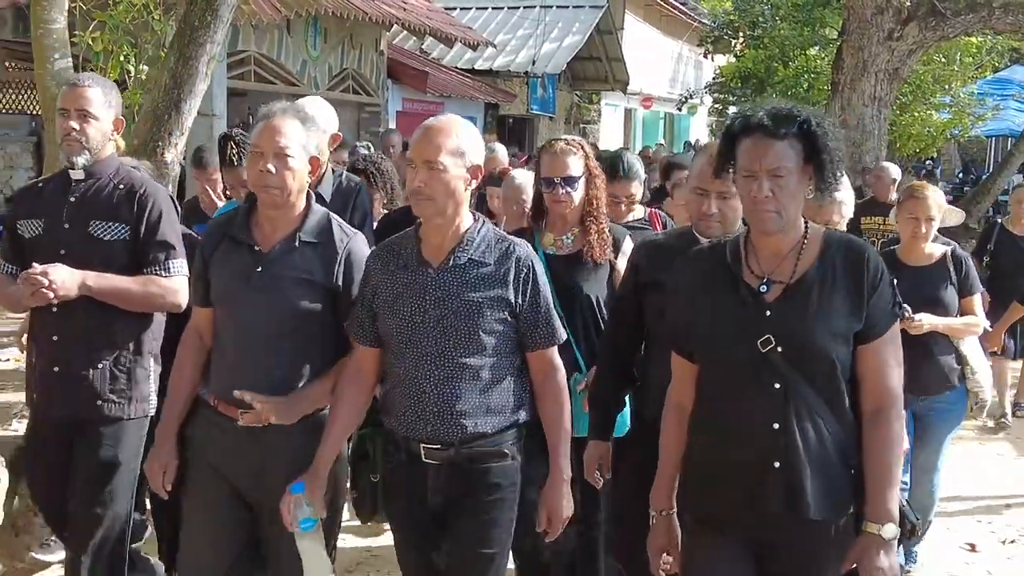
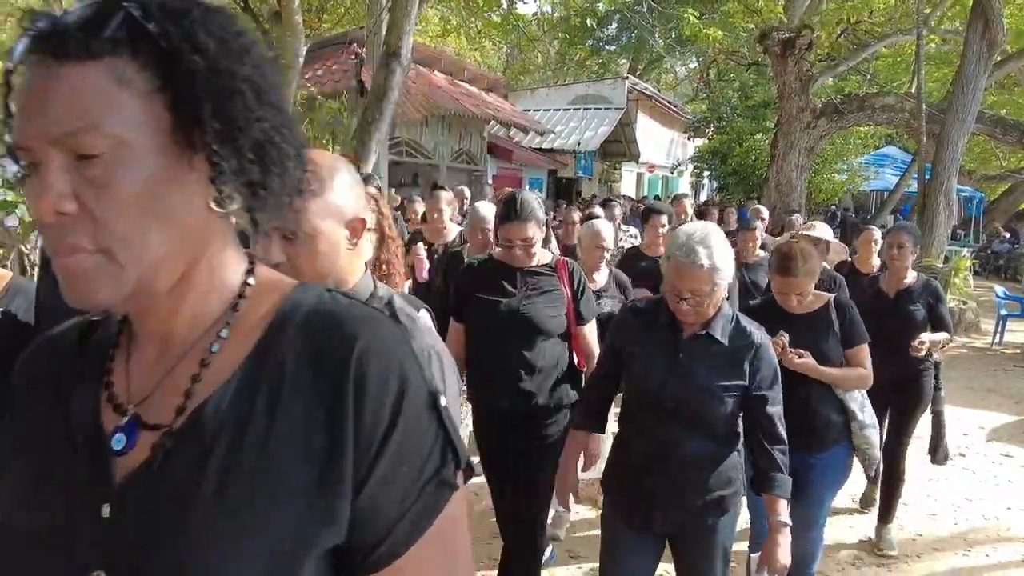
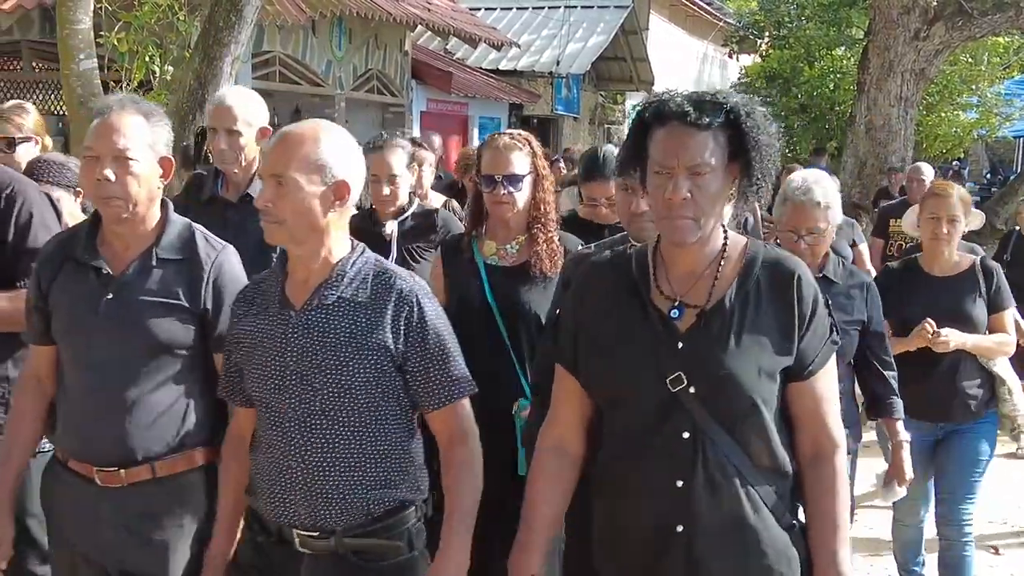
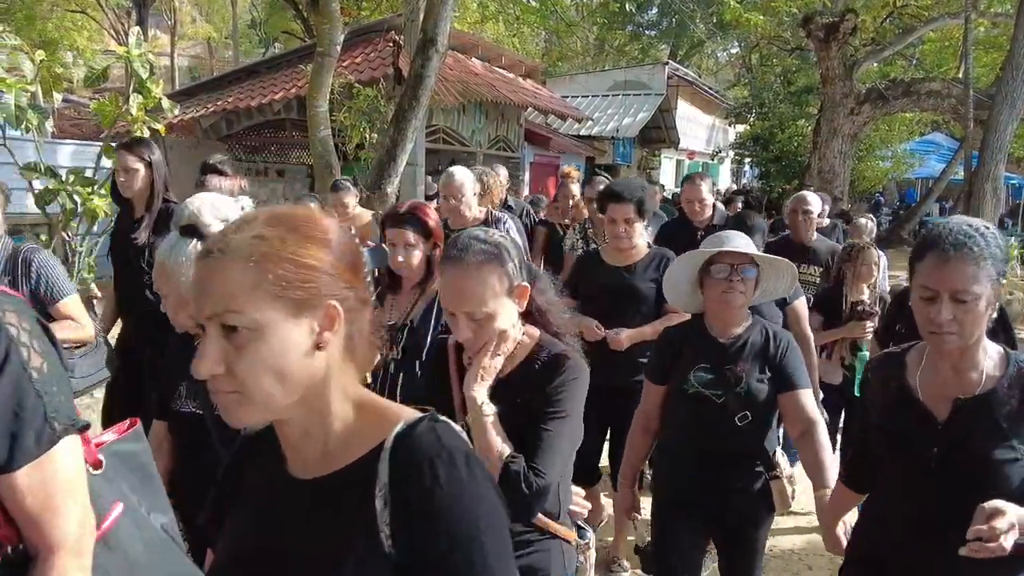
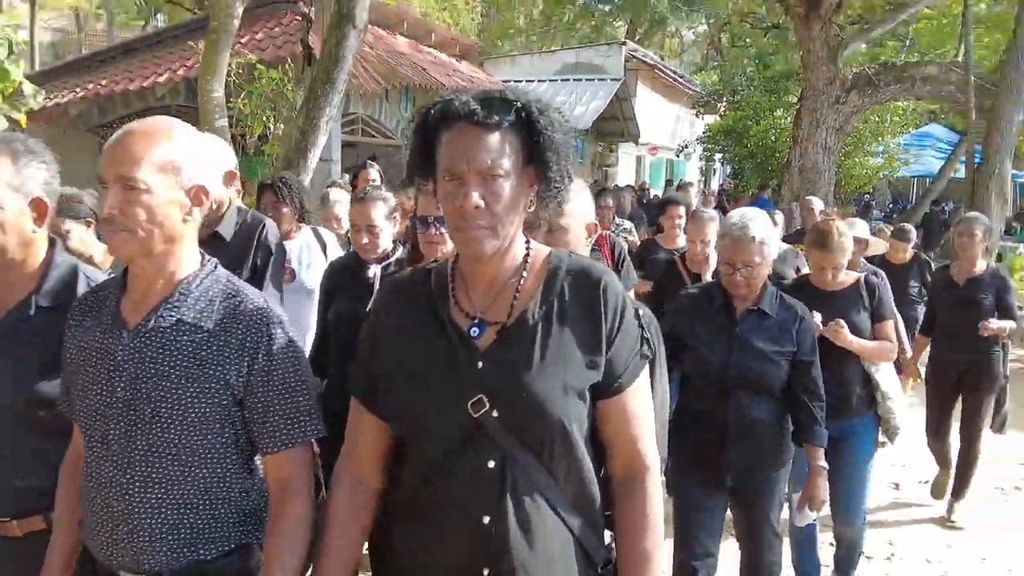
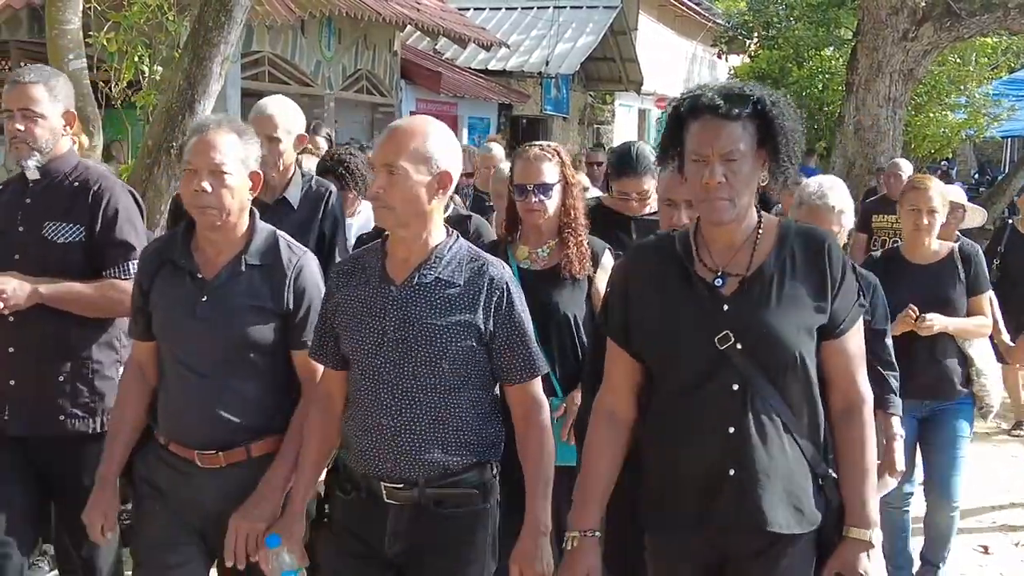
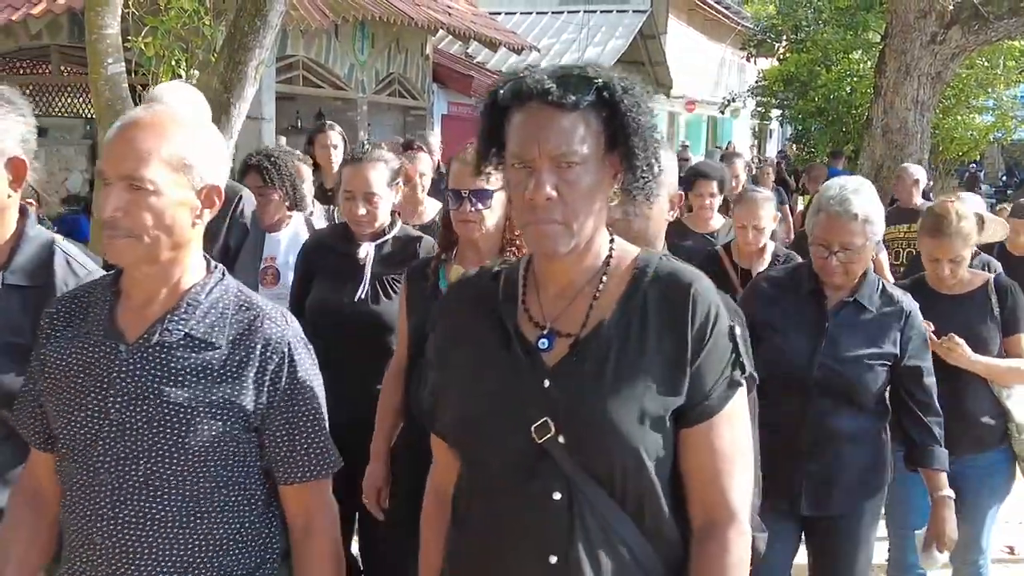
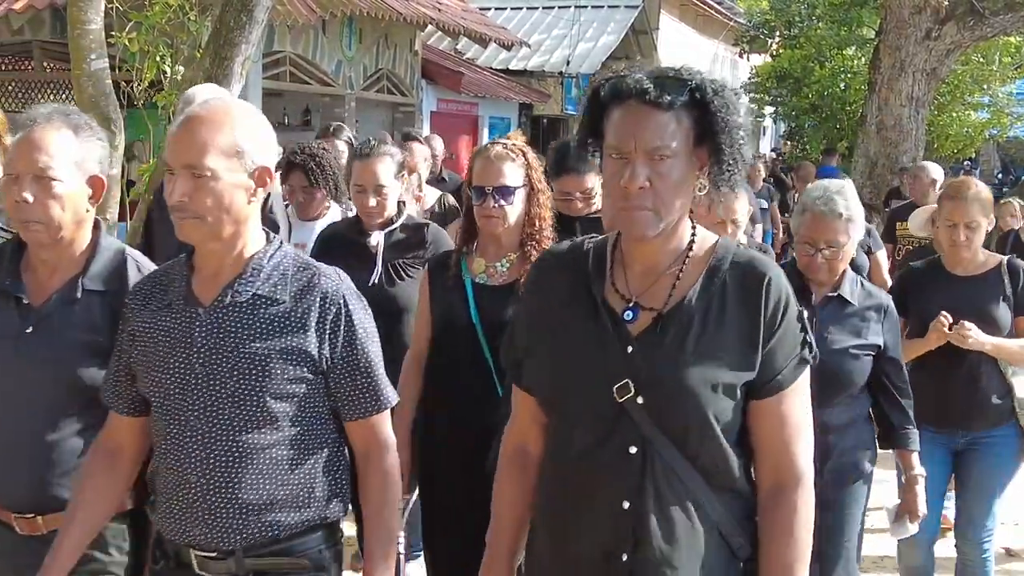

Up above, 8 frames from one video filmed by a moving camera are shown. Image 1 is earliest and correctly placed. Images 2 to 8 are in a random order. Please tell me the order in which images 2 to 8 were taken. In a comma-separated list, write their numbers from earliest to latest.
6, 3, 8, 7, 5, 2, 4
